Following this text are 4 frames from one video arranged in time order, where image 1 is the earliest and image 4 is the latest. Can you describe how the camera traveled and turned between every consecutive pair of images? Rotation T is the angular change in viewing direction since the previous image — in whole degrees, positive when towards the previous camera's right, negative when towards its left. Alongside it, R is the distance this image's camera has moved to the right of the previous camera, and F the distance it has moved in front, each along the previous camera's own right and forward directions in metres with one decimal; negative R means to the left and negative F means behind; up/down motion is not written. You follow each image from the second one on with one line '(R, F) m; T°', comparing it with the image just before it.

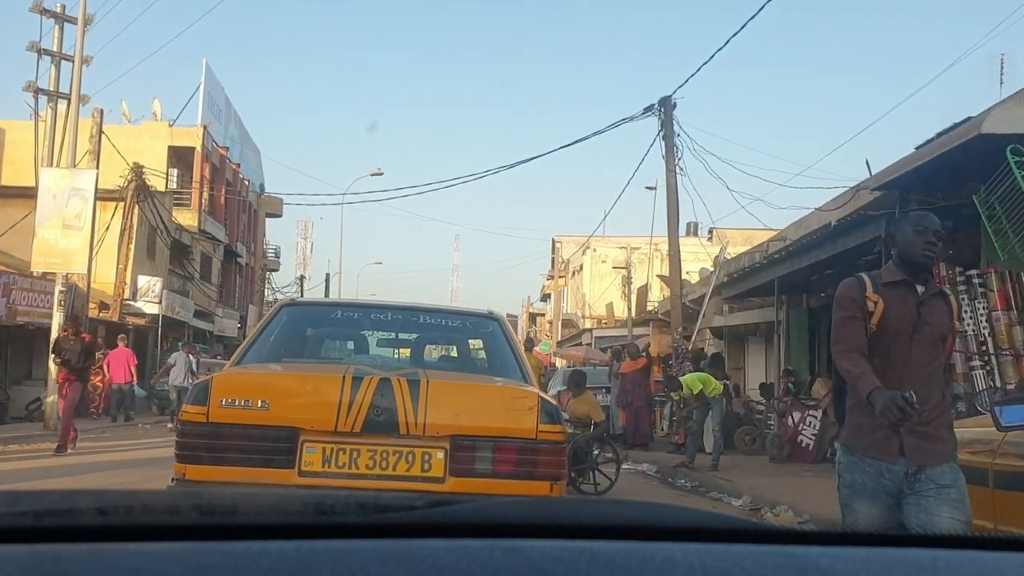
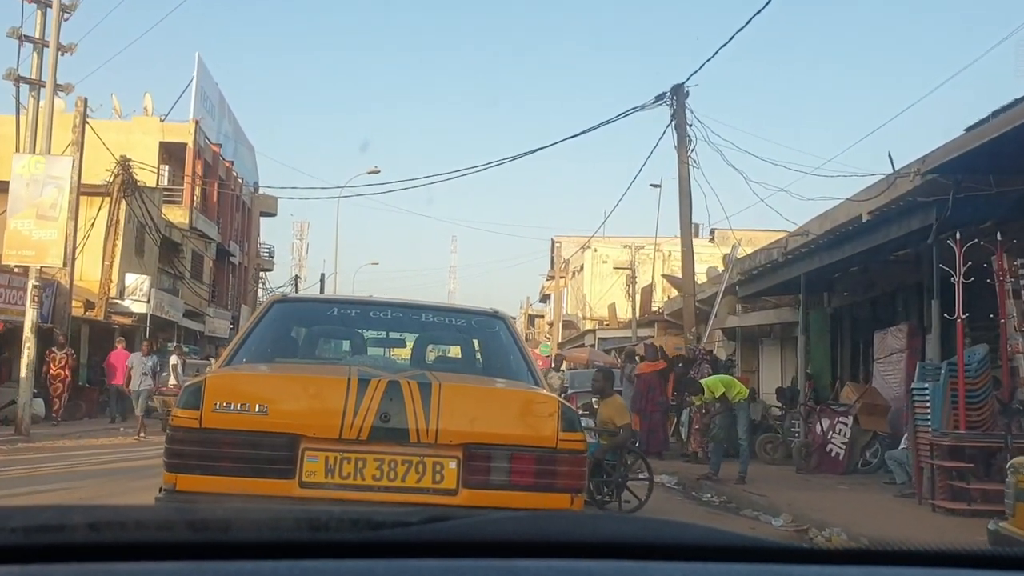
(-0.1, +0.8) m; 0°
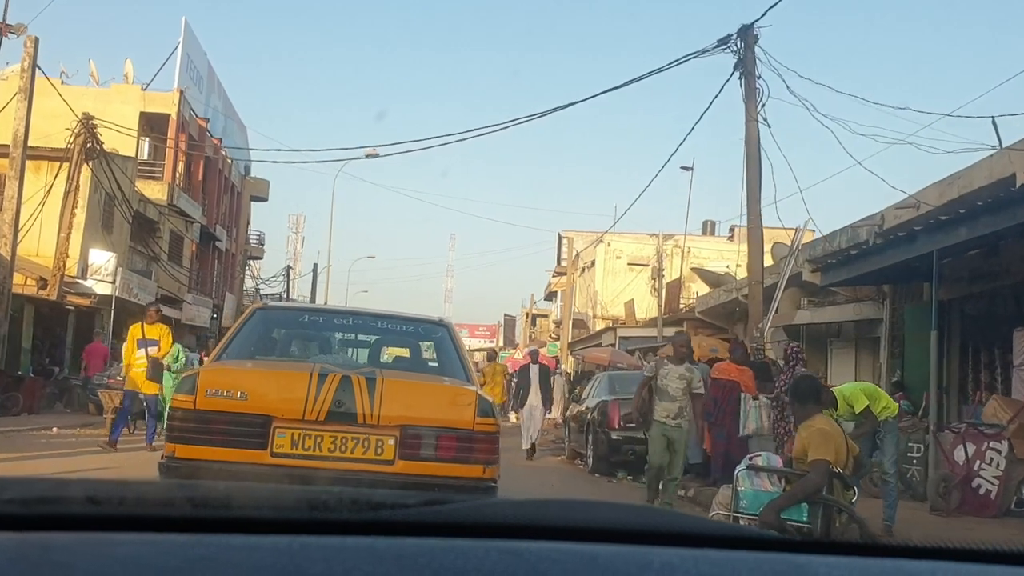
(-0.4, +2.7) m; 0°
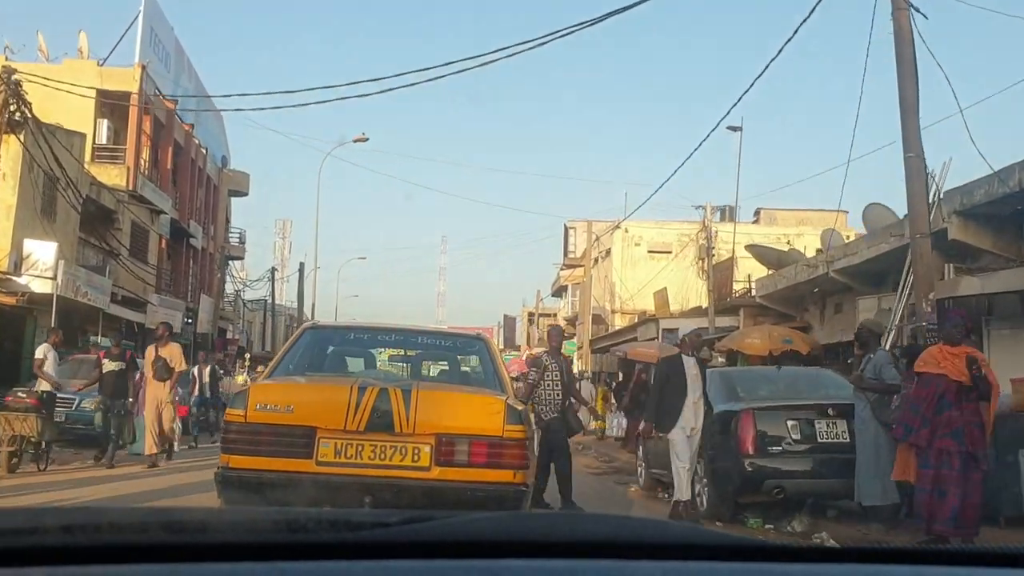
(-0.6, +3.5) m; +1°
